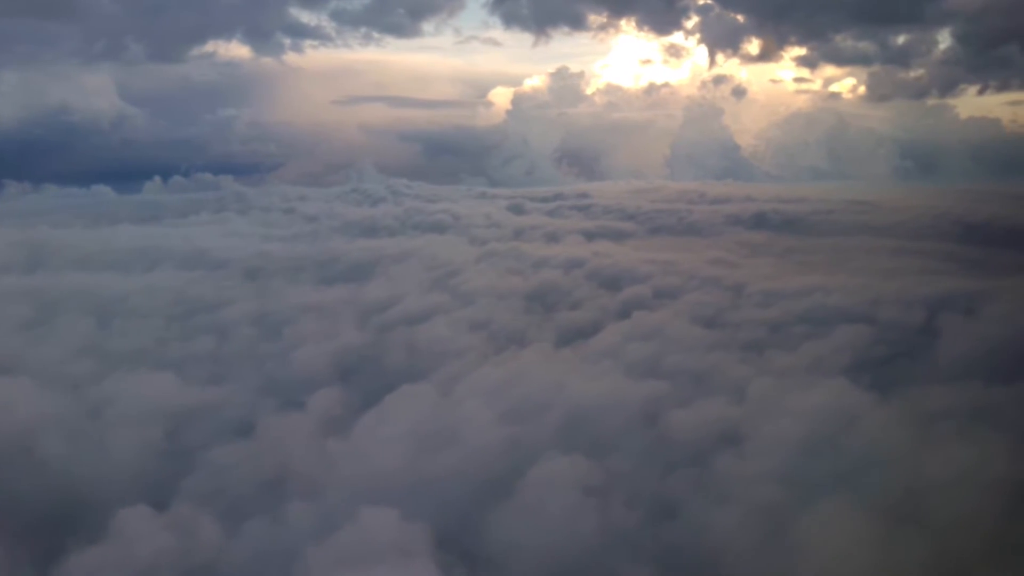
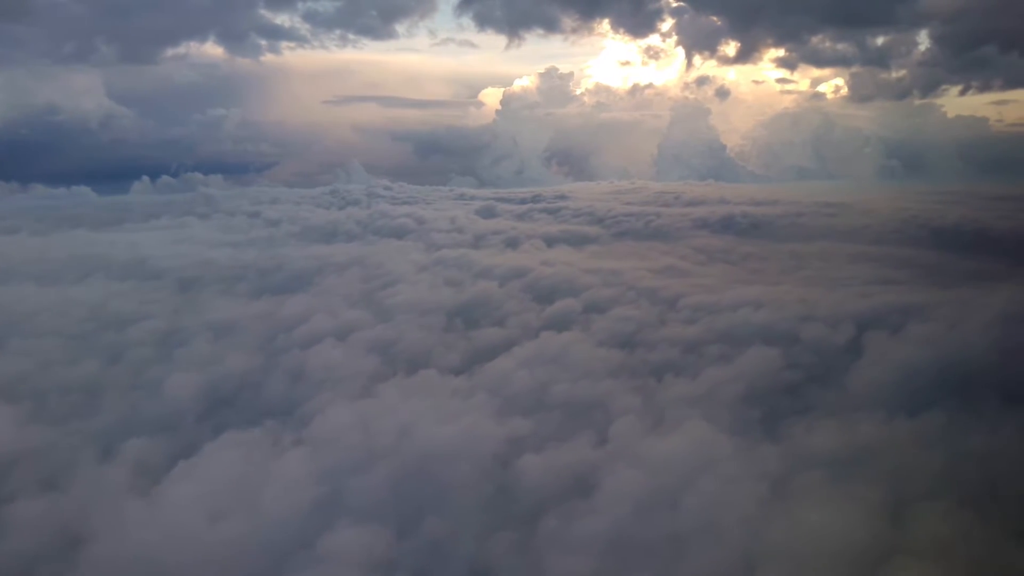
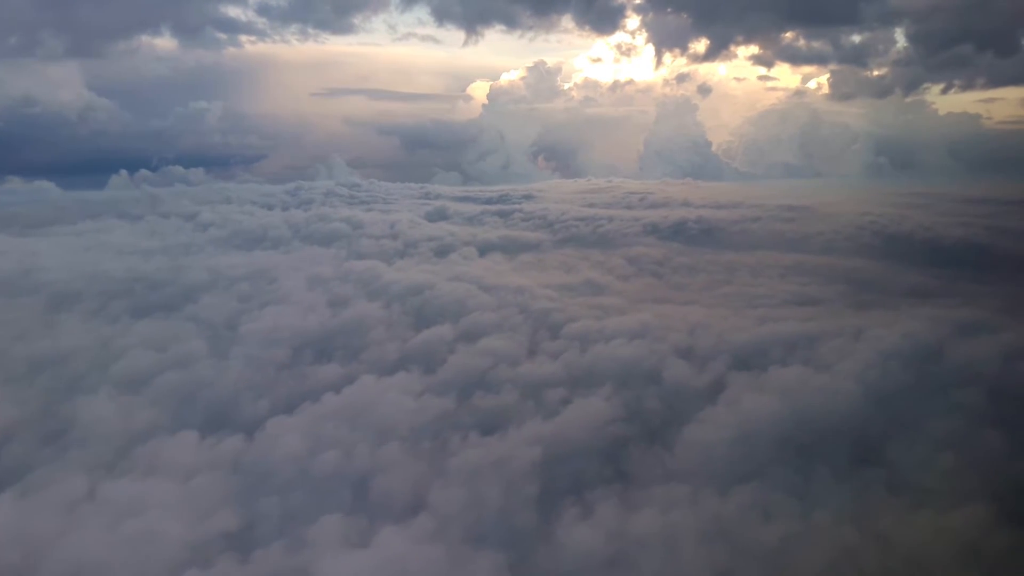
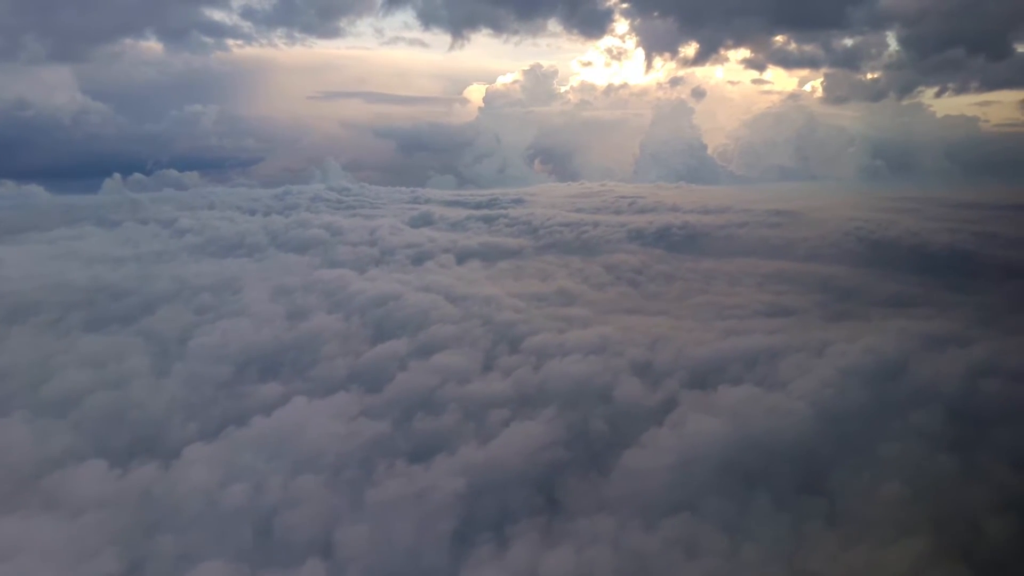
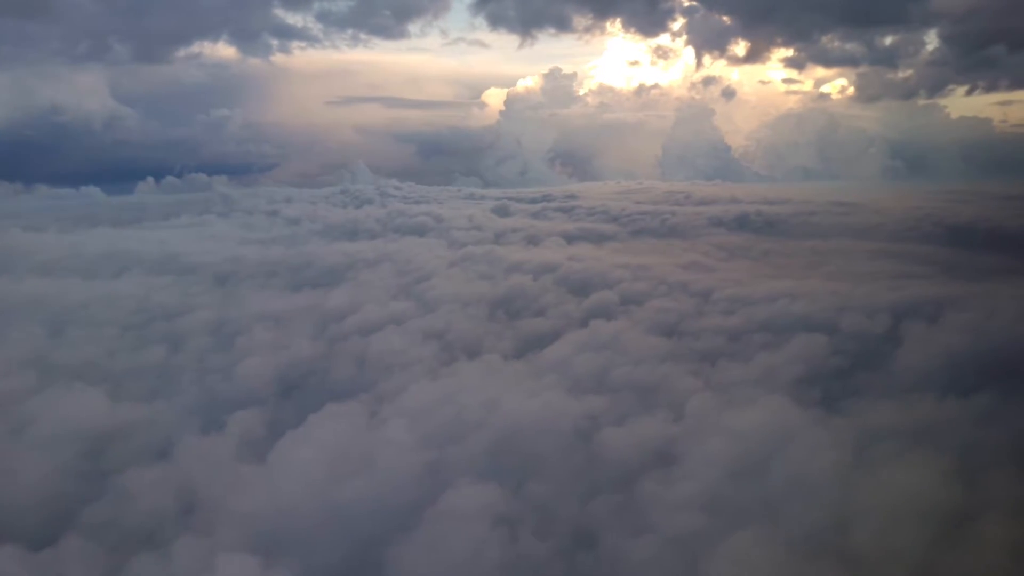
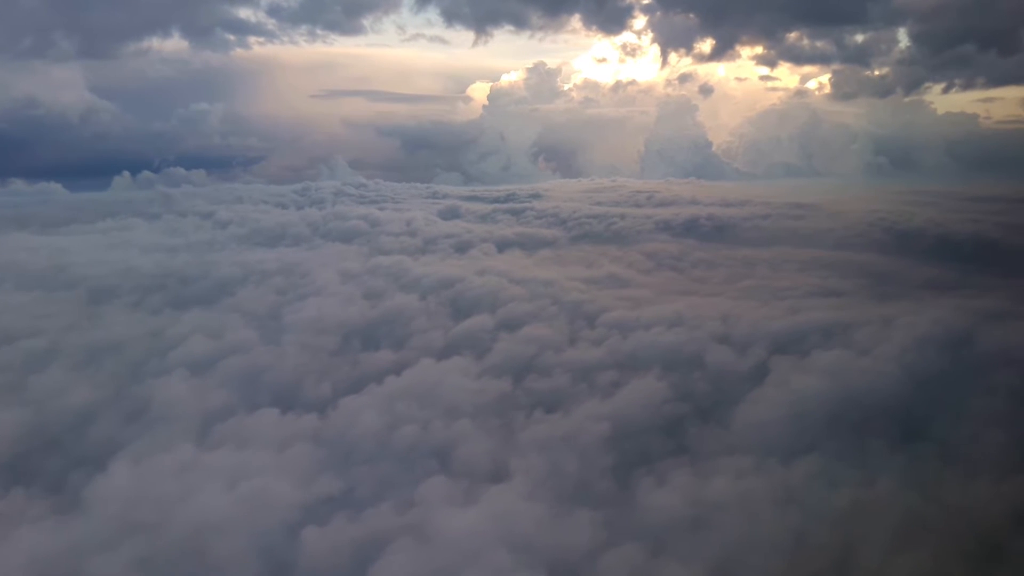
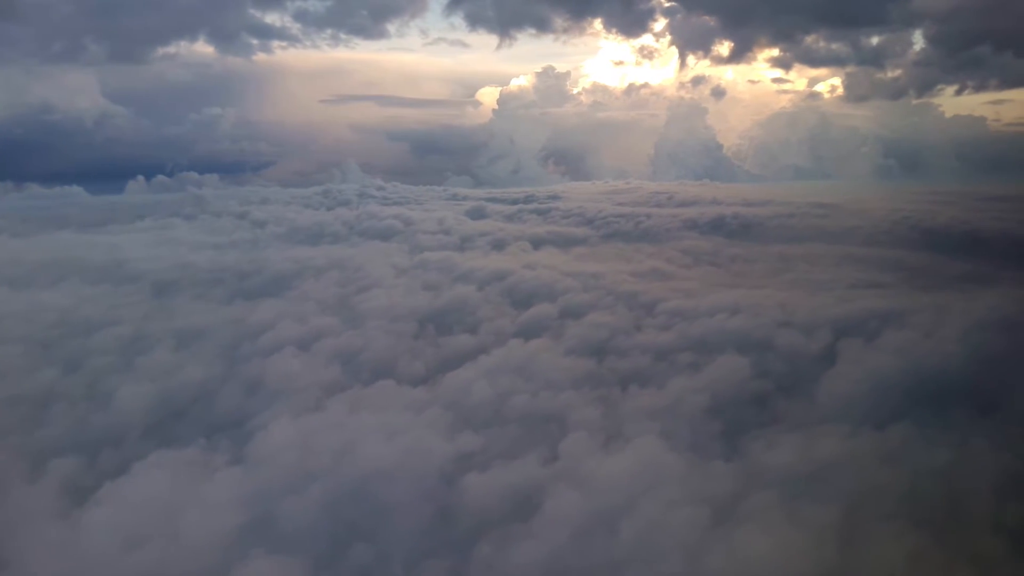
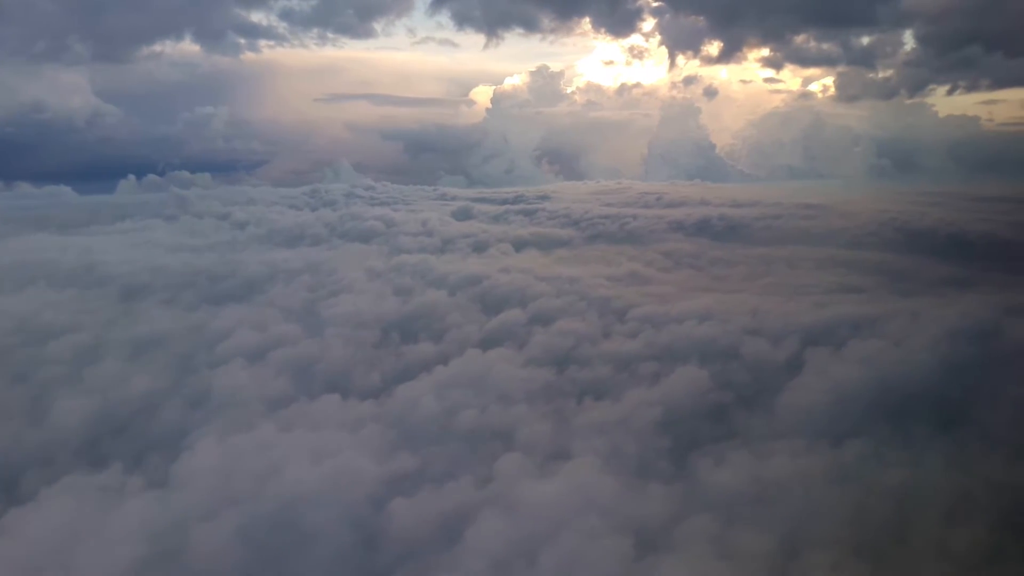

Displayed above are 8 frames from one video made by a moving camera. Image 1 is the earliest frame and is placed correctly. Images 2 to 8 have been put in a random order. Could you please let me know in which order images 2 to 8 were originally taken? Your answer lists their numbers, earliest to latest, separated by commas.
5, 2, 7, 8, 6, 3, 4
